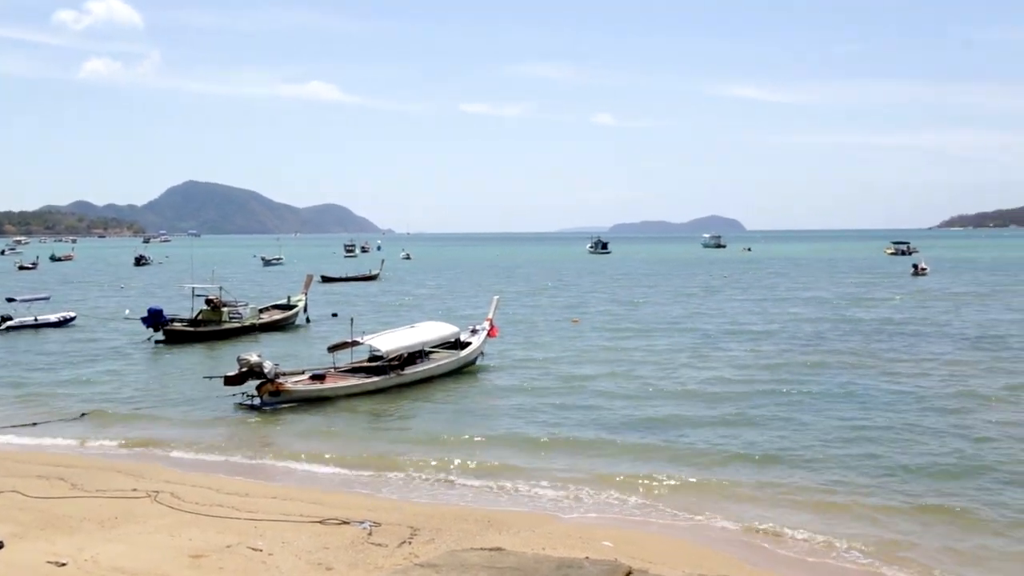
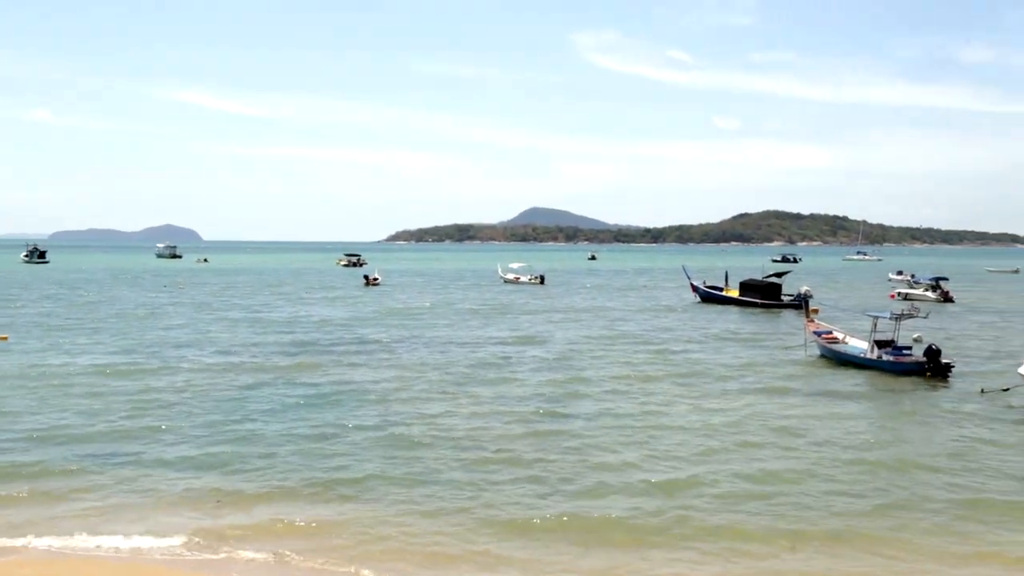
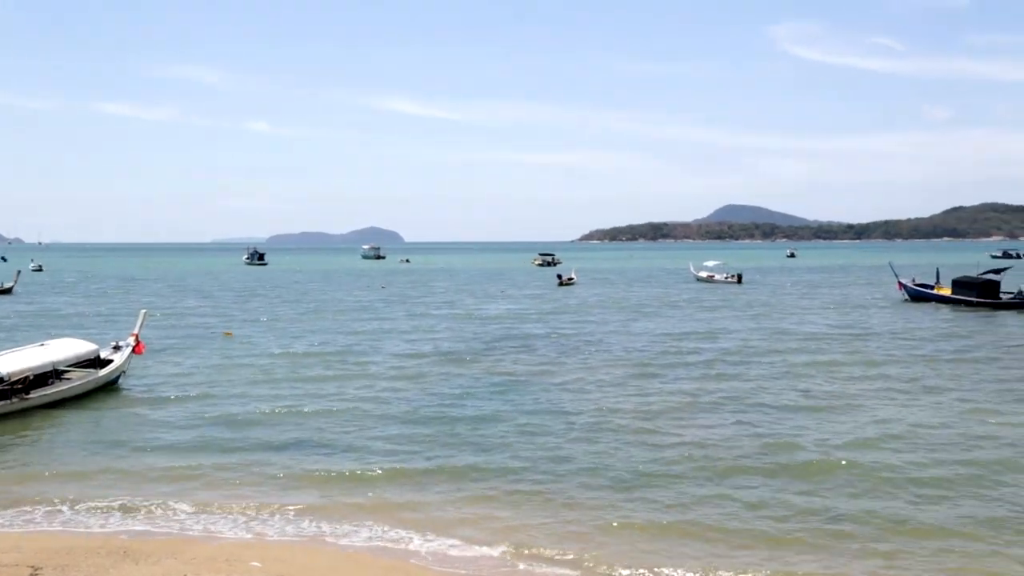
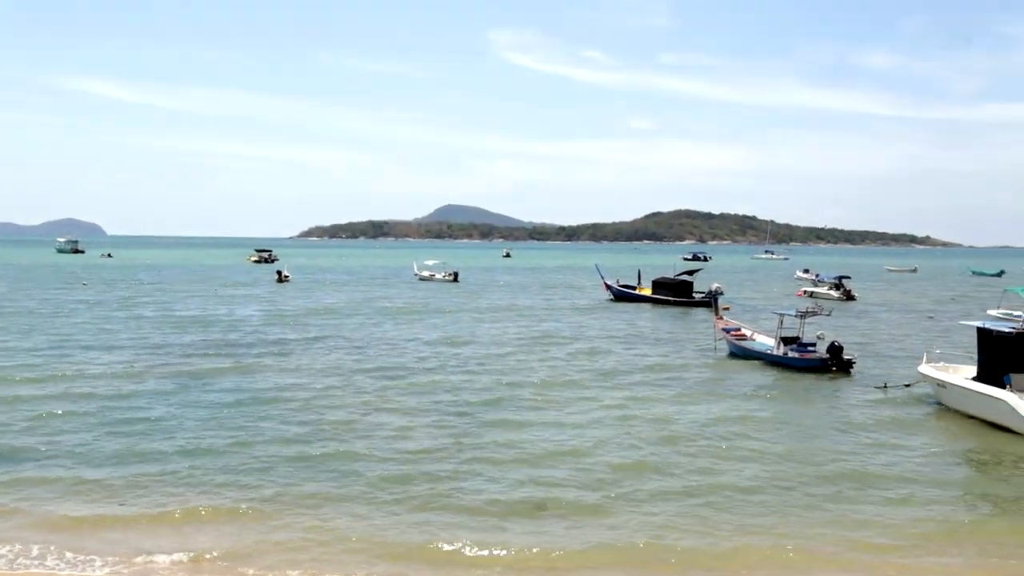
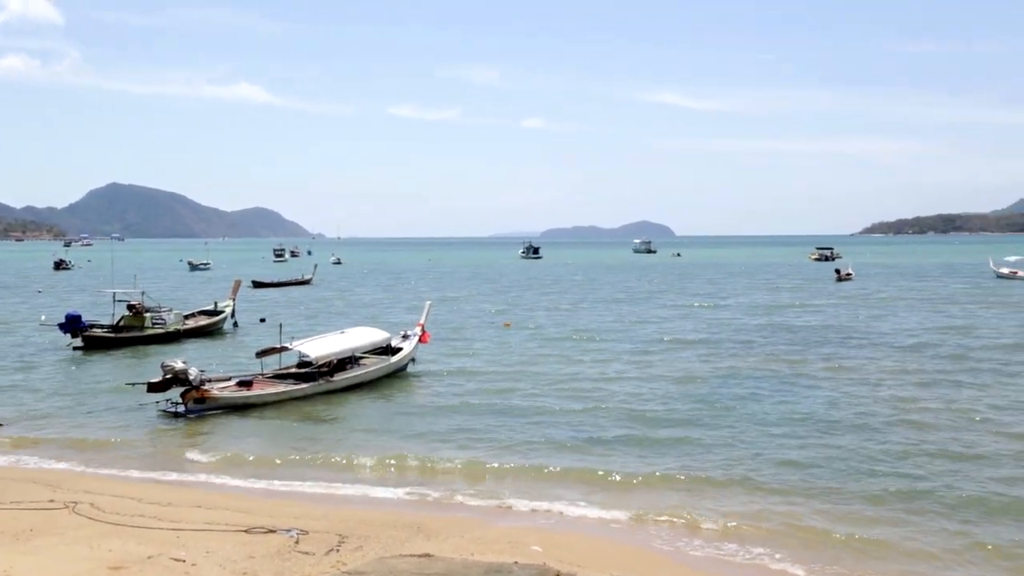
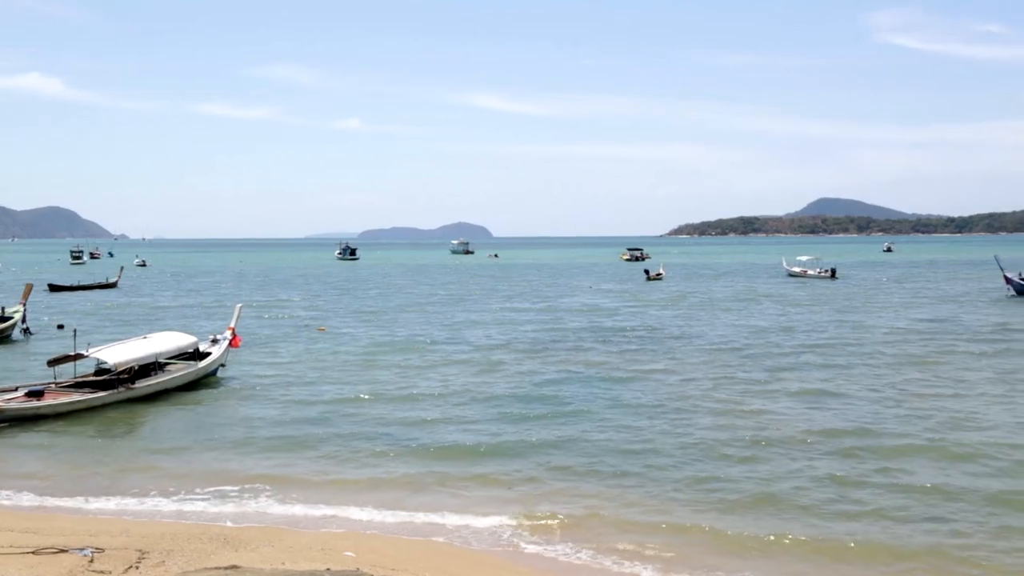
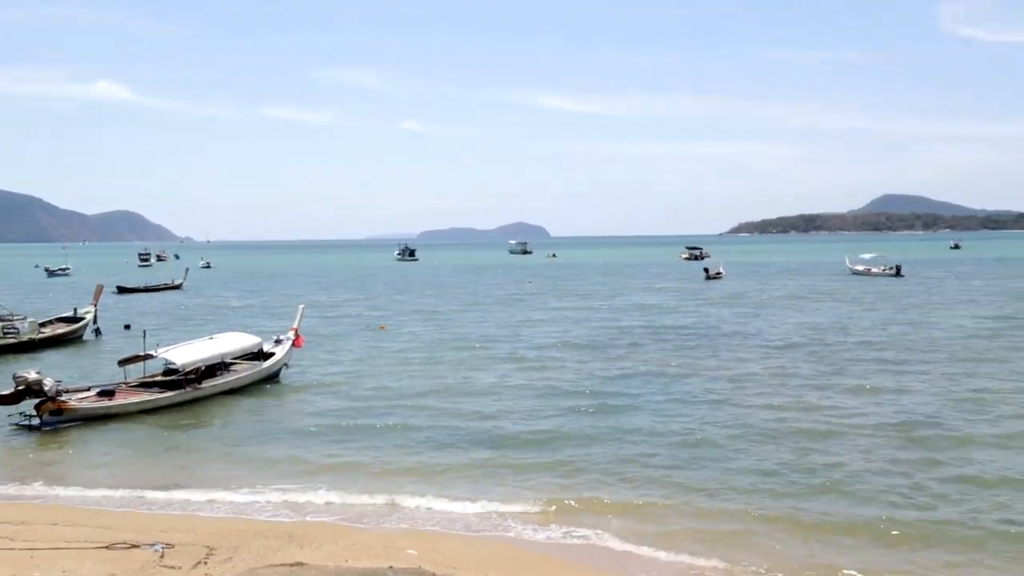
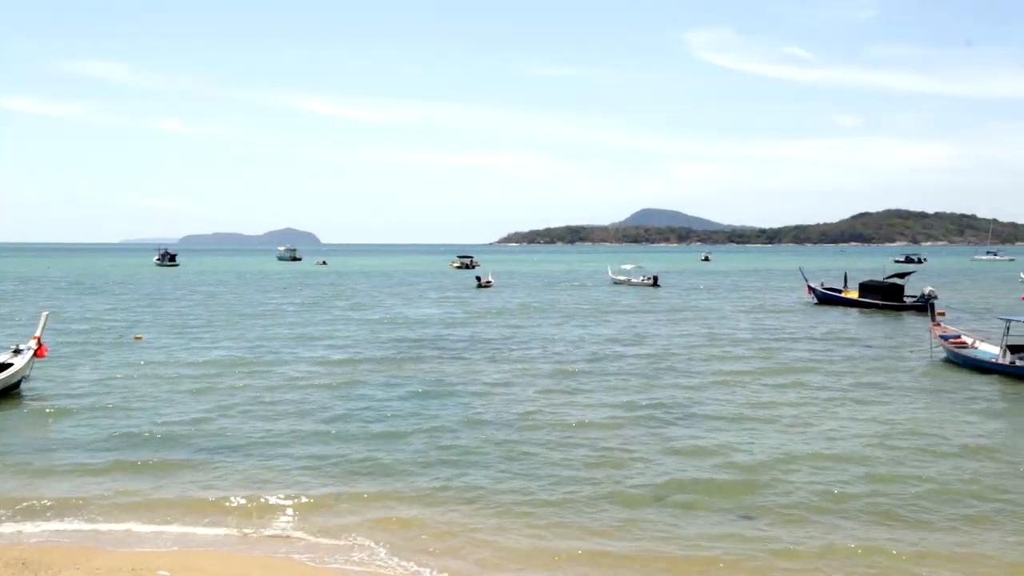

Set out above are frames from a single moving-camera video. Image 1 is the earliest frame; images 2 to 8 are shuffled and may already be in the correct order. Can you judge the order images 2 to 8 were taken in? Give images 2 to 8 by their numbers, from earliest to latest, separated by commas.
5, 7, 6, 3, 8, 2, 4
